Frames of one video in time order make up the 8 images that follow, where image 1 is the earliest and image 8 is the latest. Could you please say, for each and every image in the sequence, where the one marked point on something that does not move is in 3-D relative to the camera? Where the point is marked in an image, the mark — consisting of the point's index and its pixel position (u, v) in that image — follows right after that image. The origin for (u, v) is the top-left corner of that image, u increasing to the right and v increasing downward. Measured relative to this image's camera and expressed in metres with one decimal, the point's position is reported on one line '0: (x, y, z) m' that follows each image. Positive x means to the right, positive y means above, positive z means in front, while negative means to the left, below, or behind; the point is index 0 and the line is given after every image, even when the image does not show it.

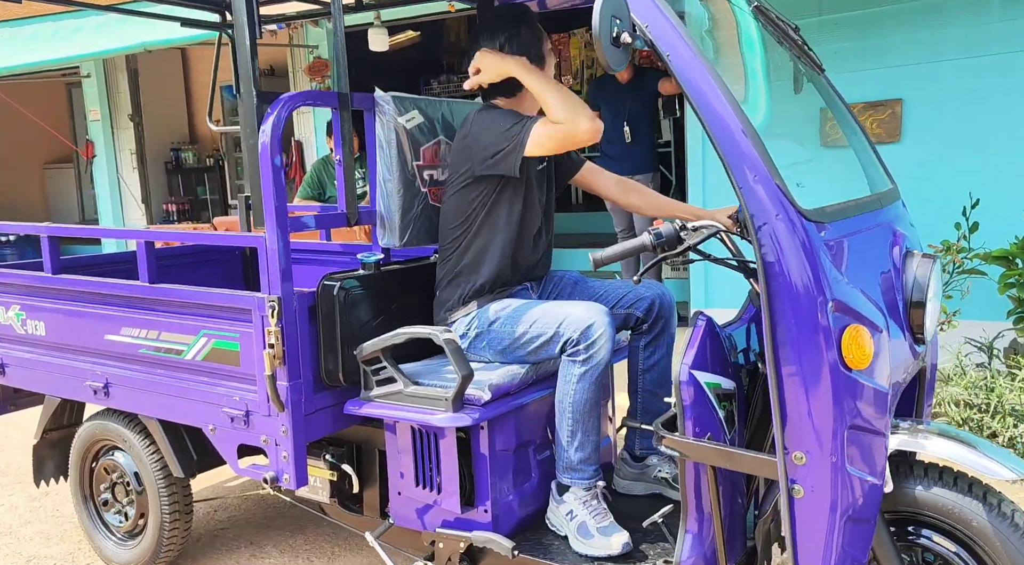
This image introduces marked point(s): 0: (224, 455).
0: (-1.0, -0.6, +3.1) m
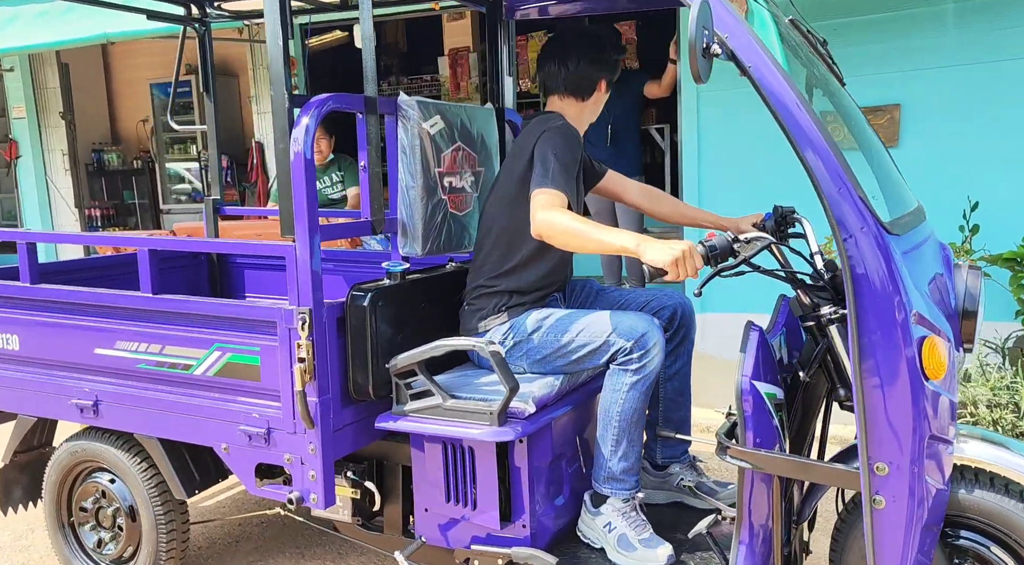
0: (-0.9, -0.6, +2.9) m
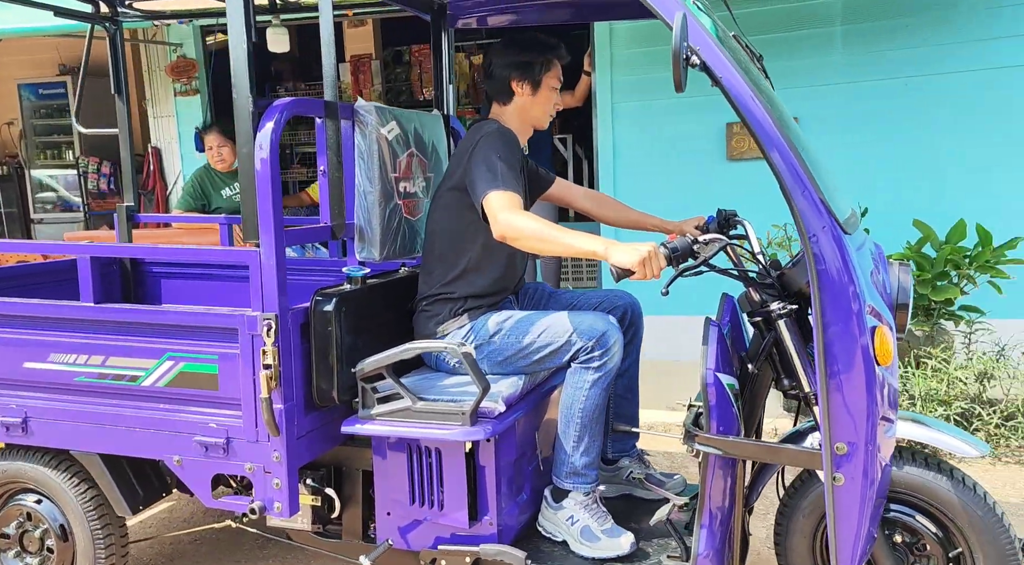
0: (-1.0, -0.7, +2.9) m
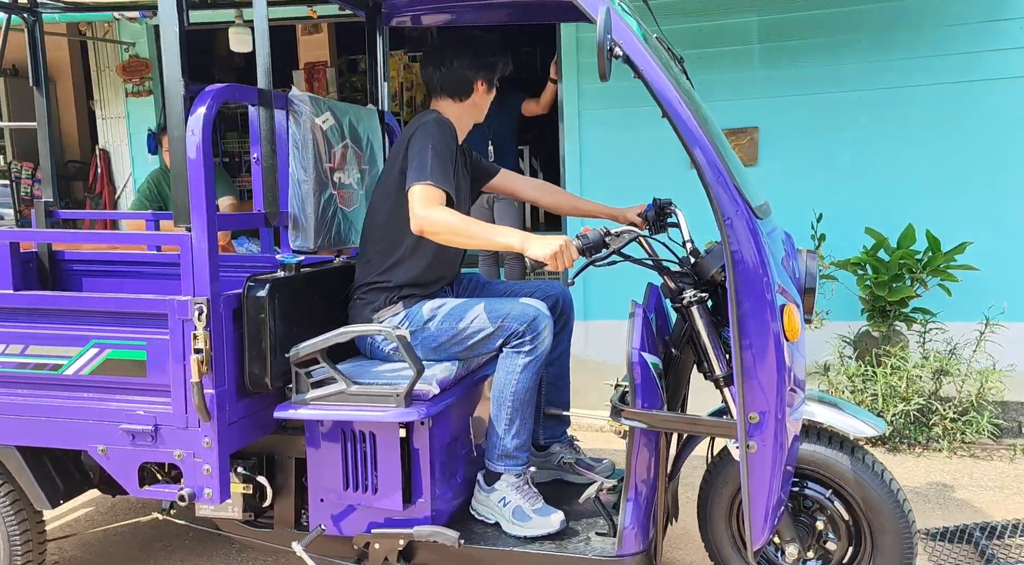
0: (-1.2, -0.6, +2.8) m
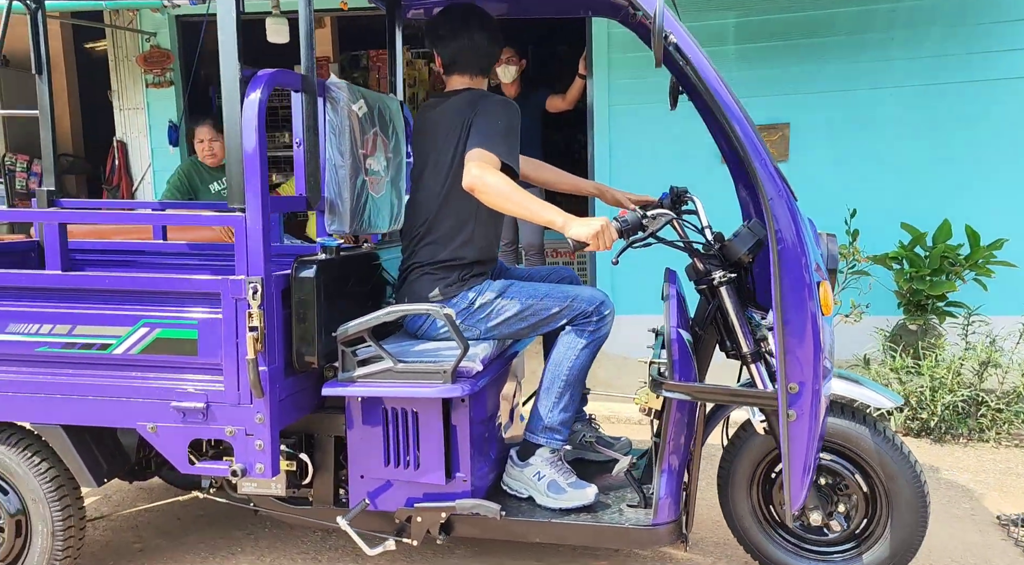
0: (-1.1, -0.6, +2.9) m
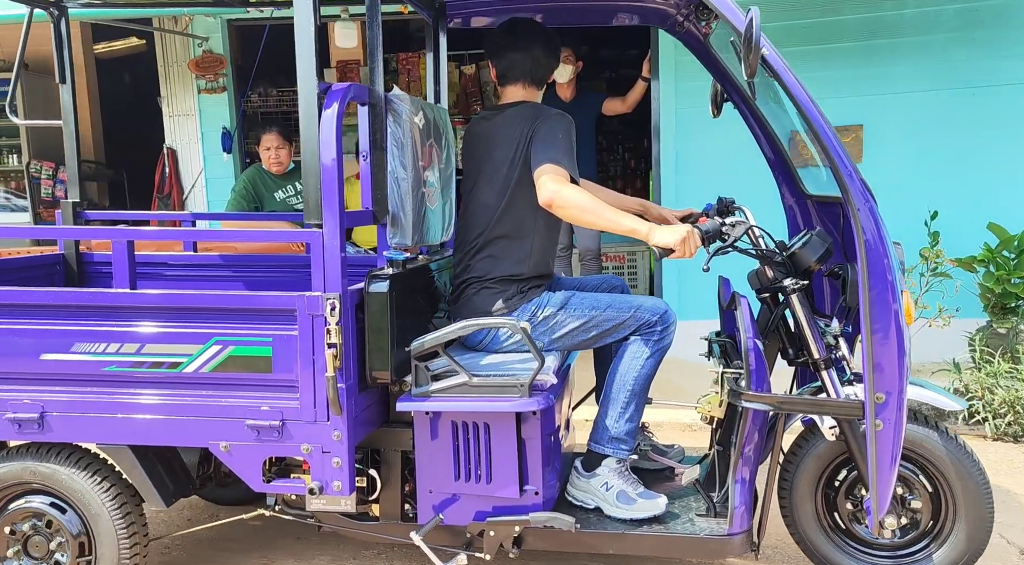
0: (-0.8, -0.6, +2.8) m
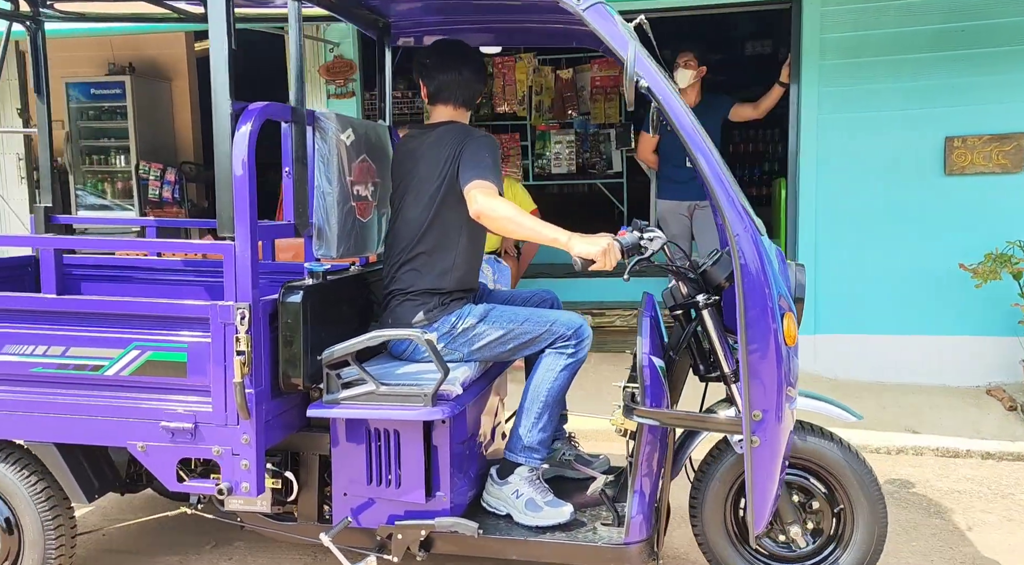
0: (-1.2, -0.6, +3.0) m
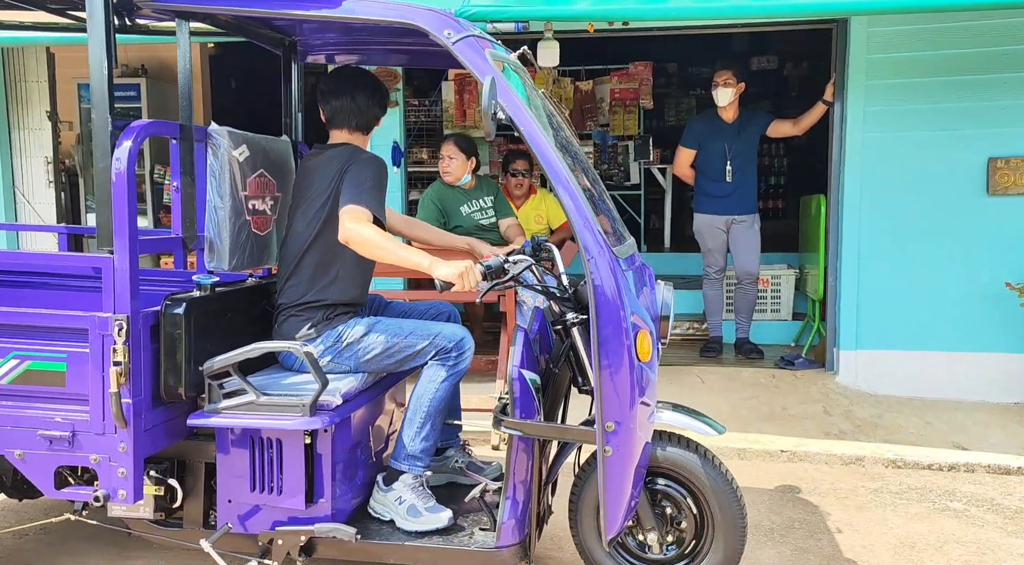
0: (-1.6, -0.7, +3.0) m
